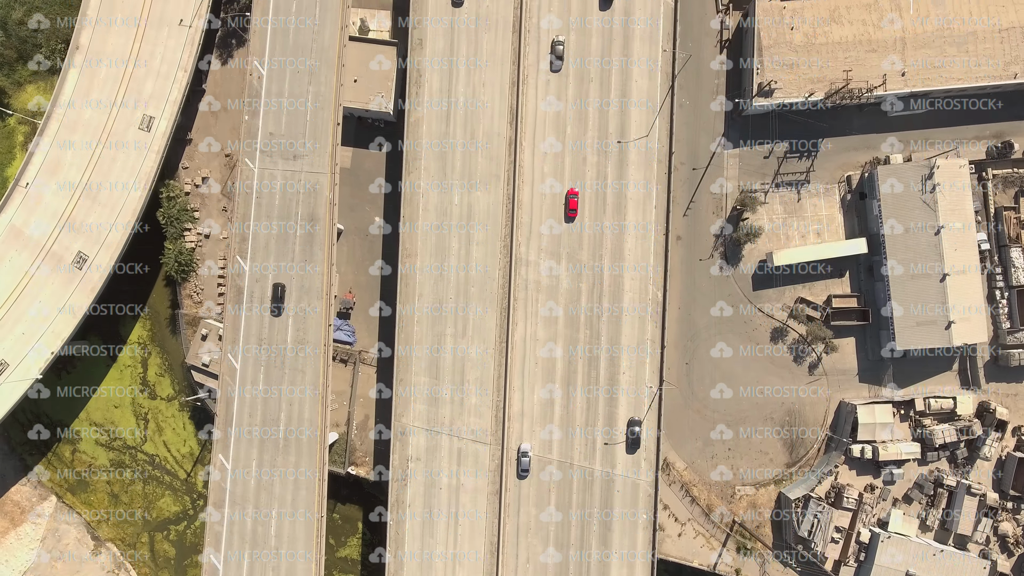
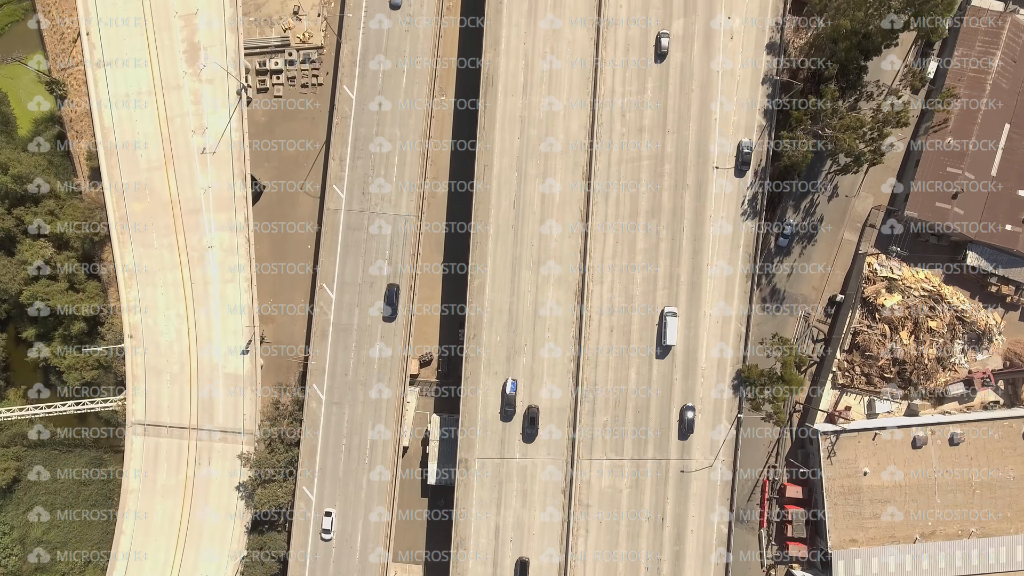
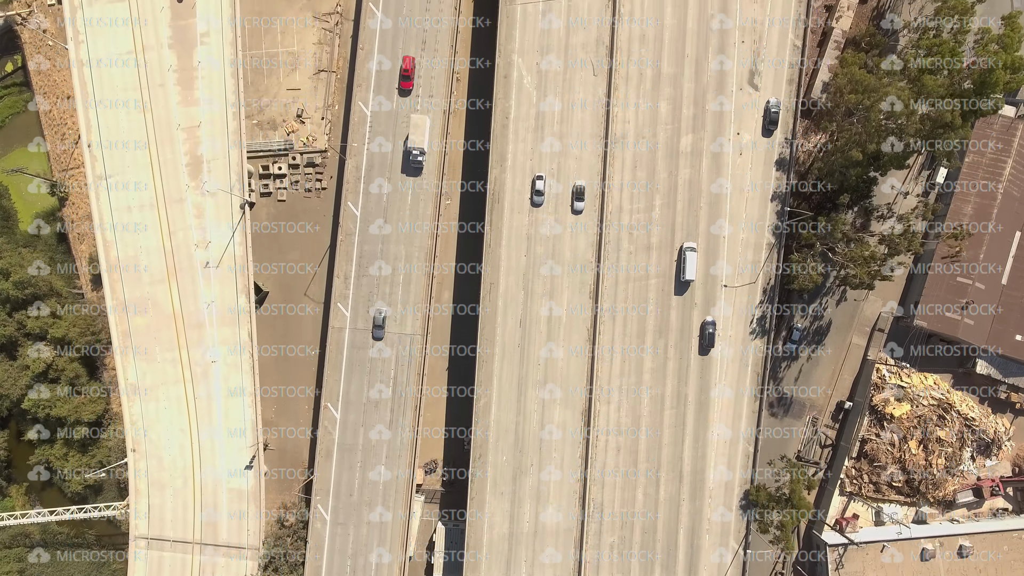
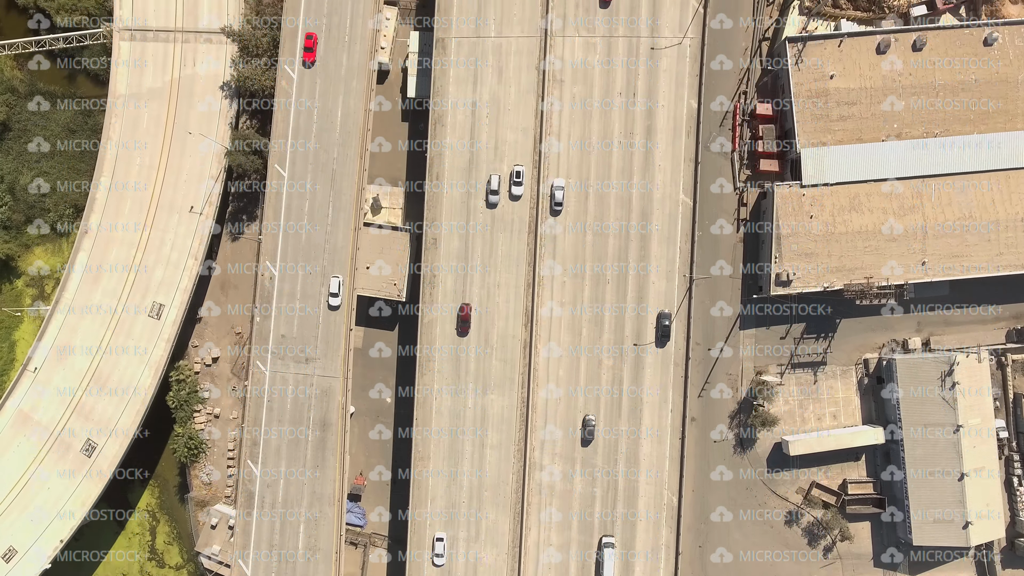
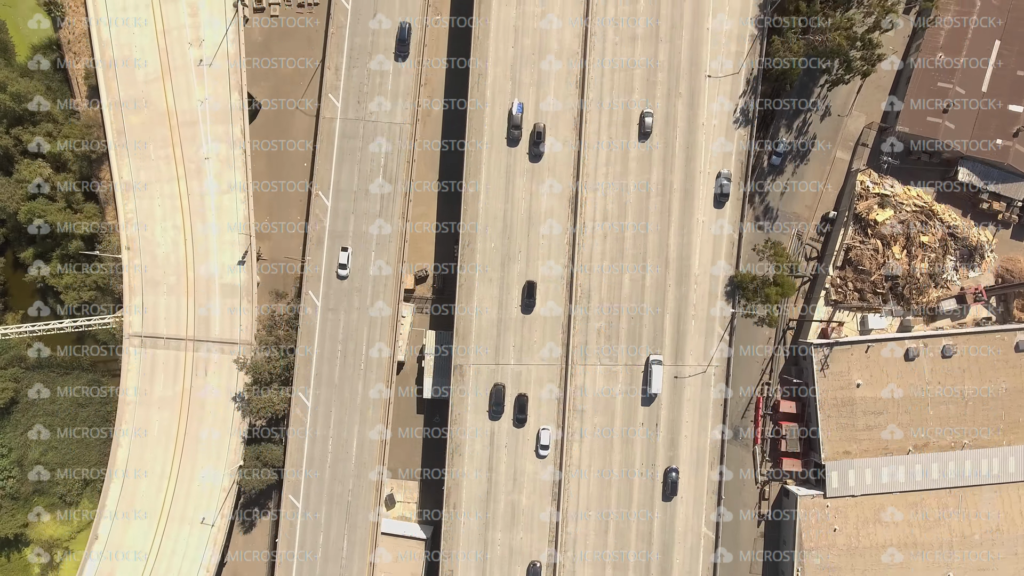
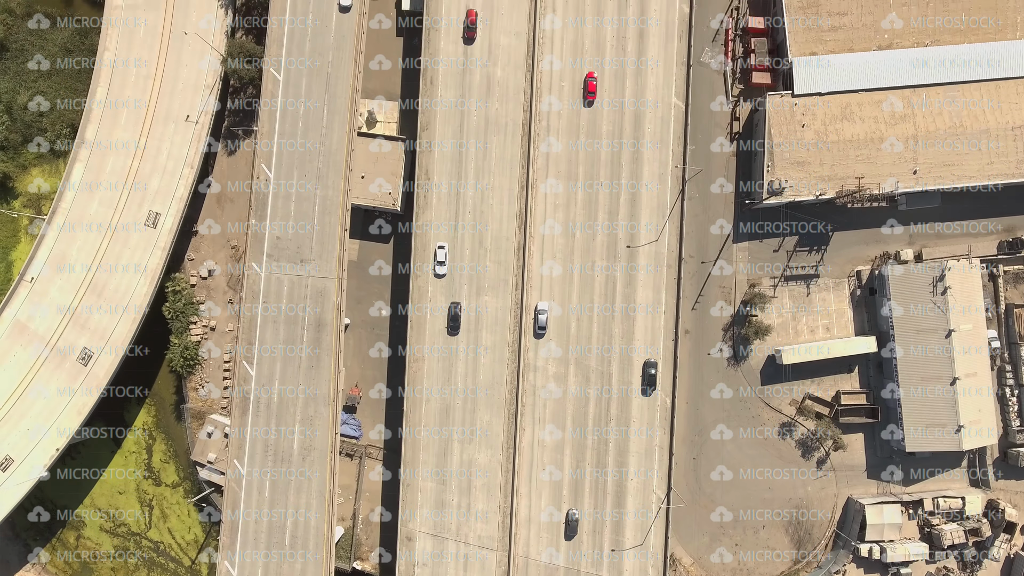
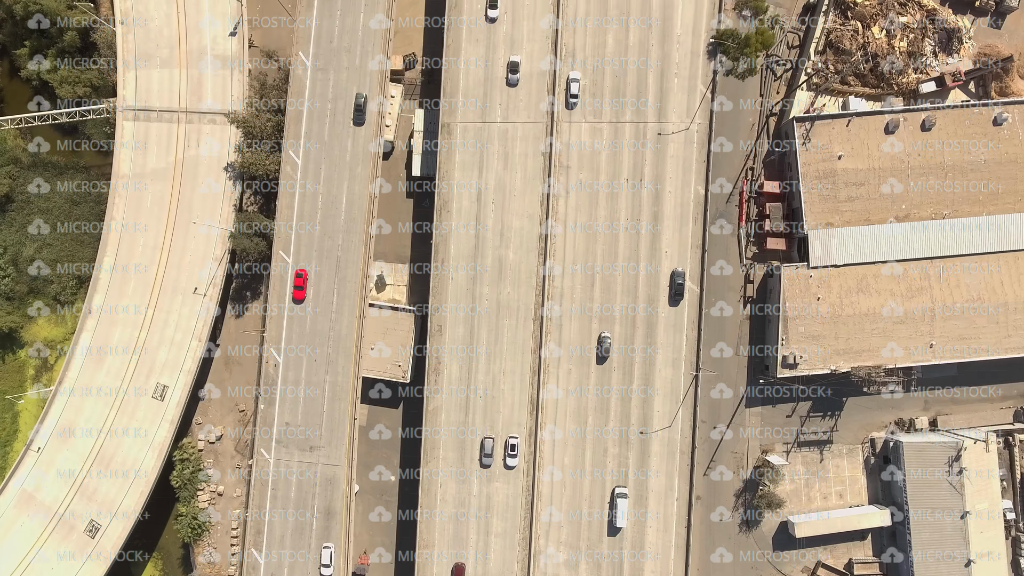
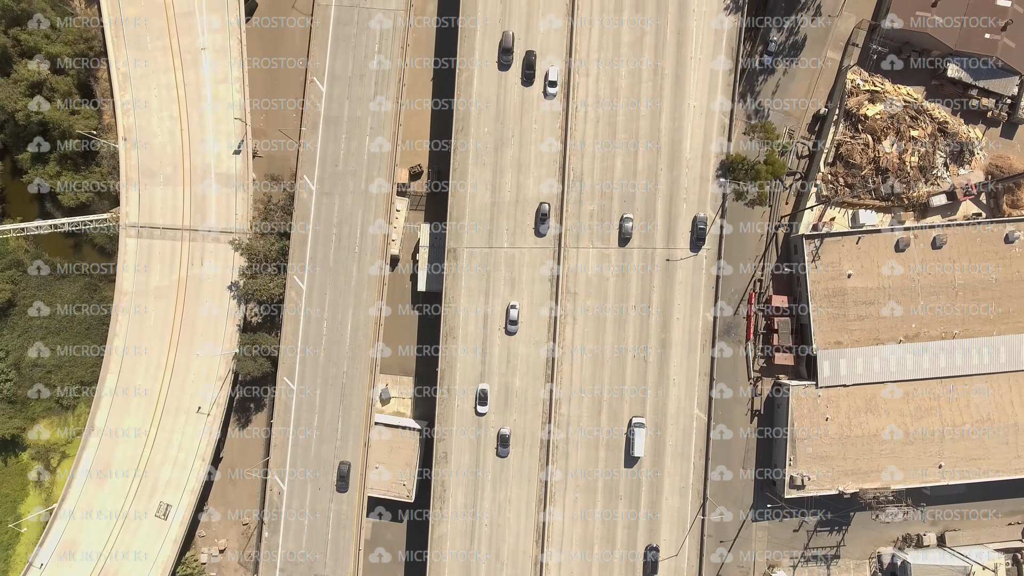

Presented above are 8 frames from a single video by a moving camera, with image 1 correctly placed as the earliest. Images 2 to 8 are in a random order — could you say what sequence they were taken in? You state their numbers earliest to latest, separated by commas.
6, 4, 7, 8, 5, 2, 3
